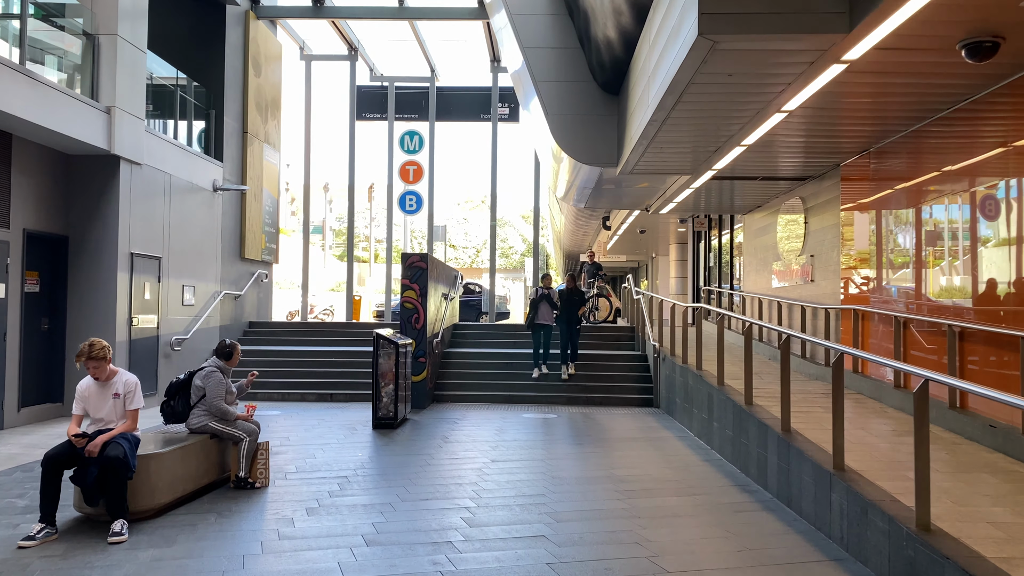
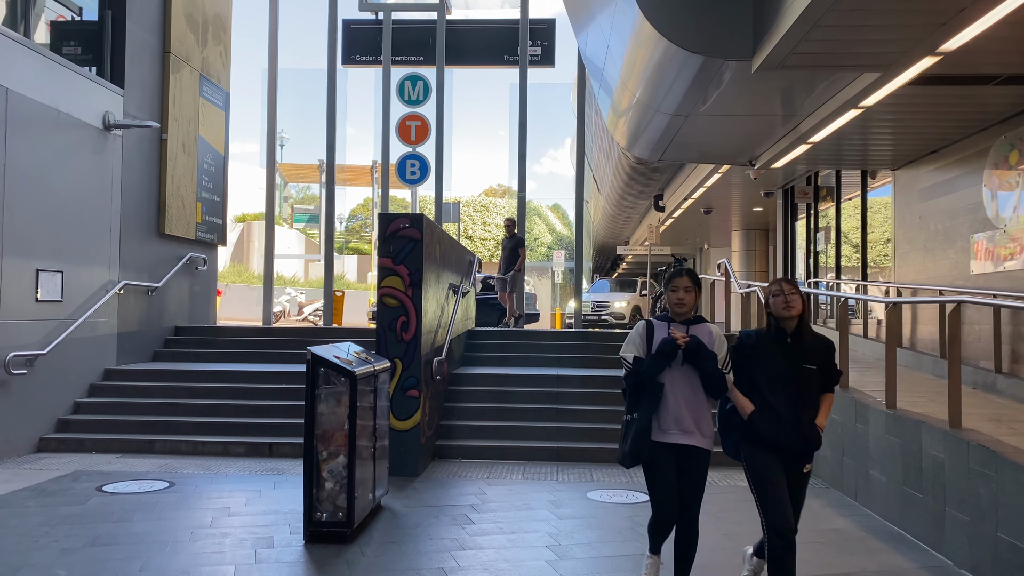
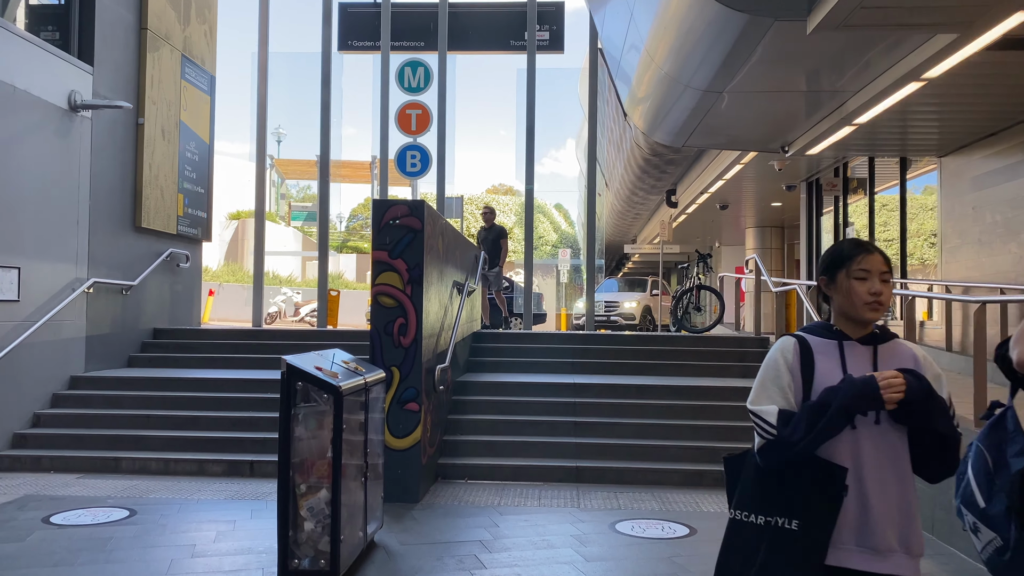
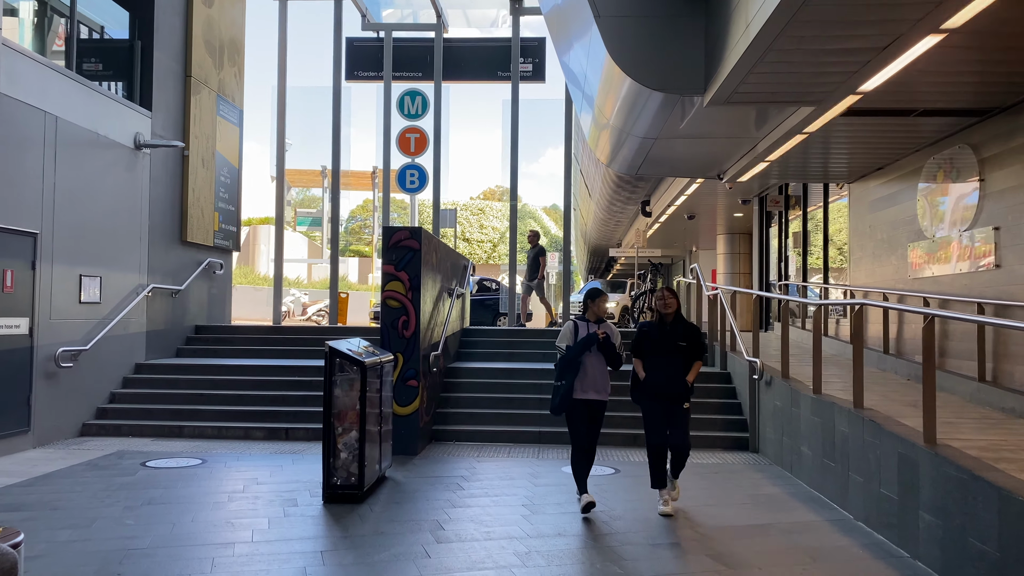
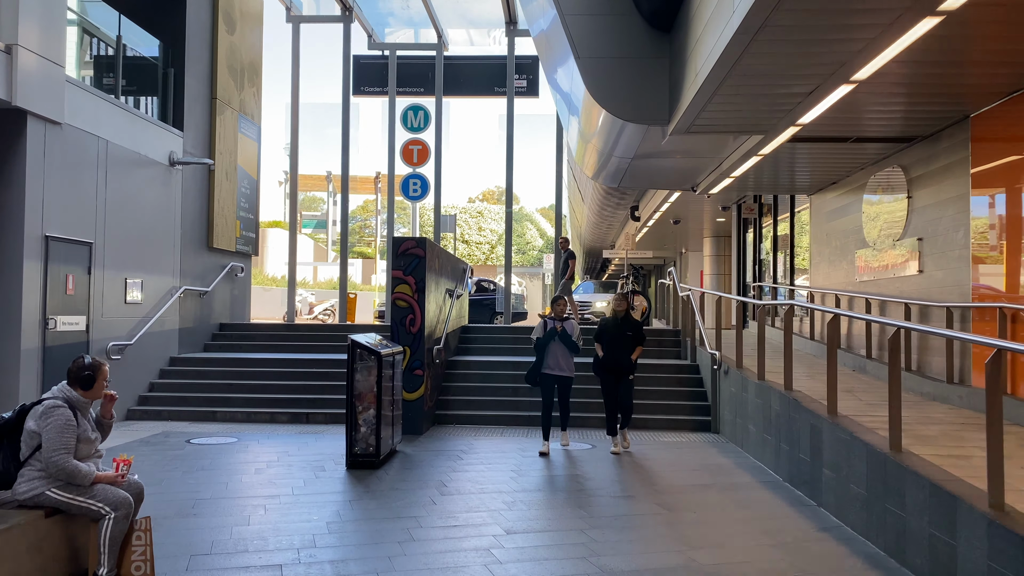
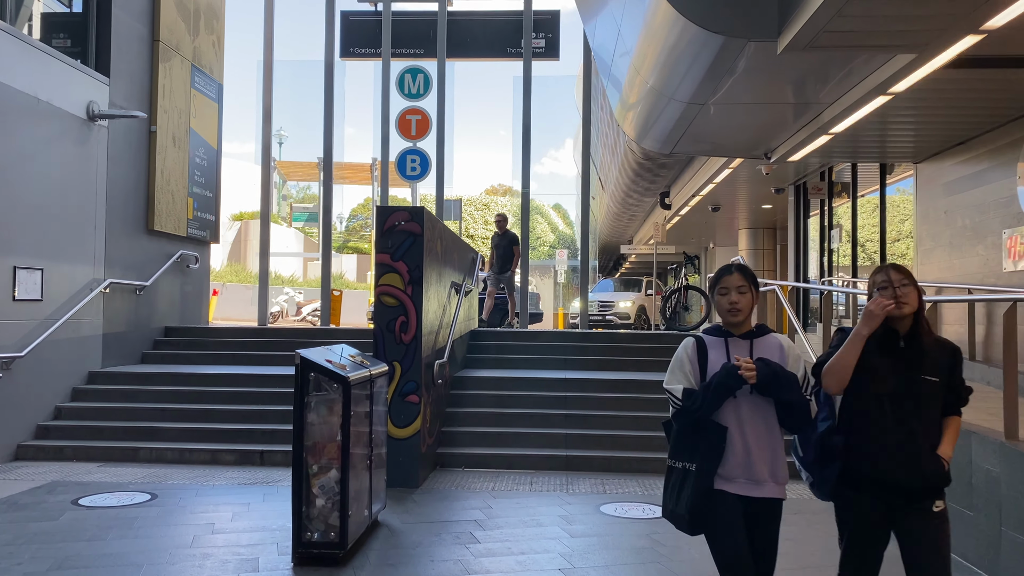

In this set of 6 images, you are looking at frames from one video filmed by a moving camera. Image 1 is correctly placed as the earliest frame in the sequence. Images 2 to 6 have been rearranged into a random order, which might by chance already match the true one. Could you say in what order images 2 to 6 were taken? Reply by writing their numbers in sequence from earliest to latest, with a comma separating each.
5, 4, 2, 6, 3
